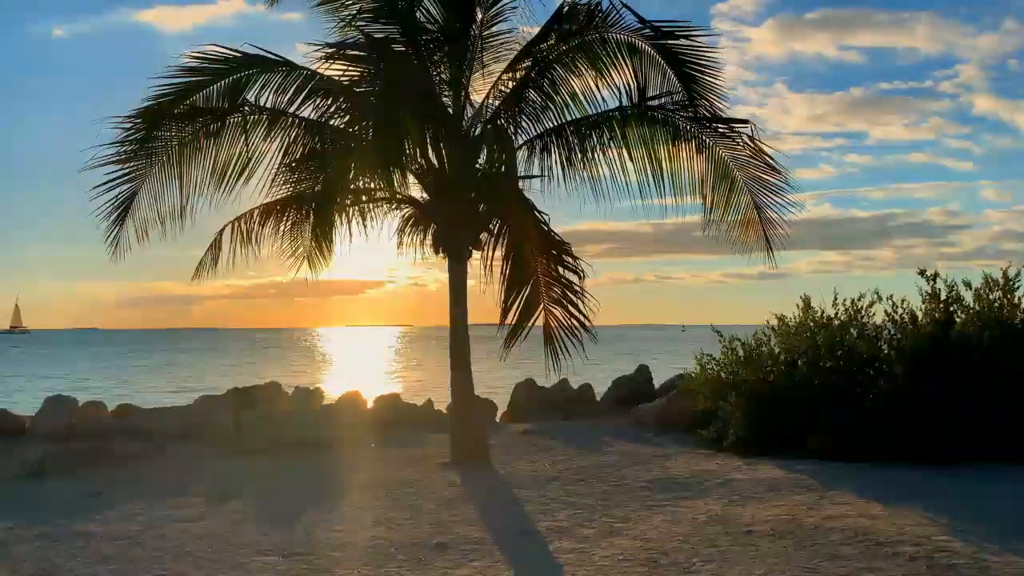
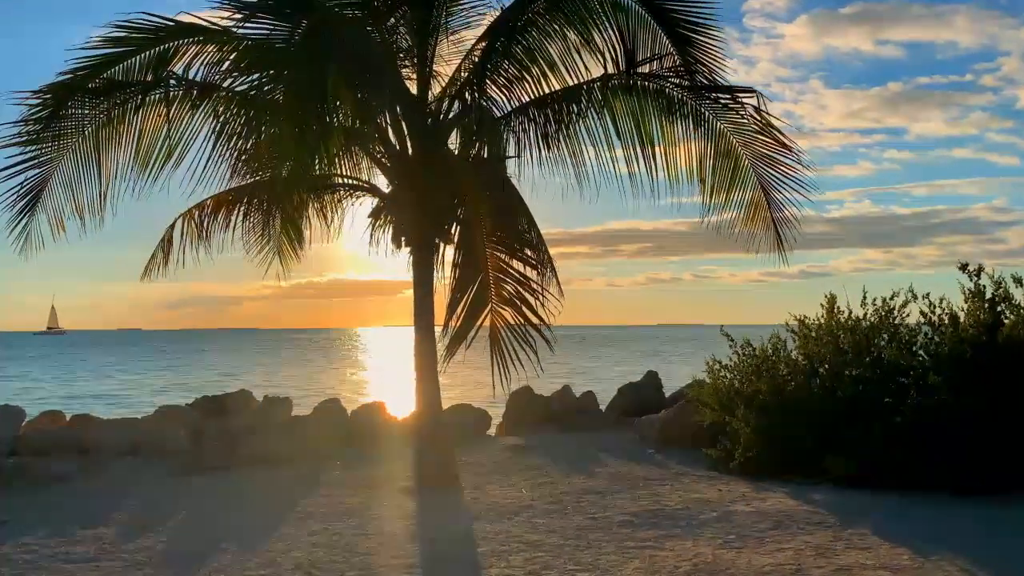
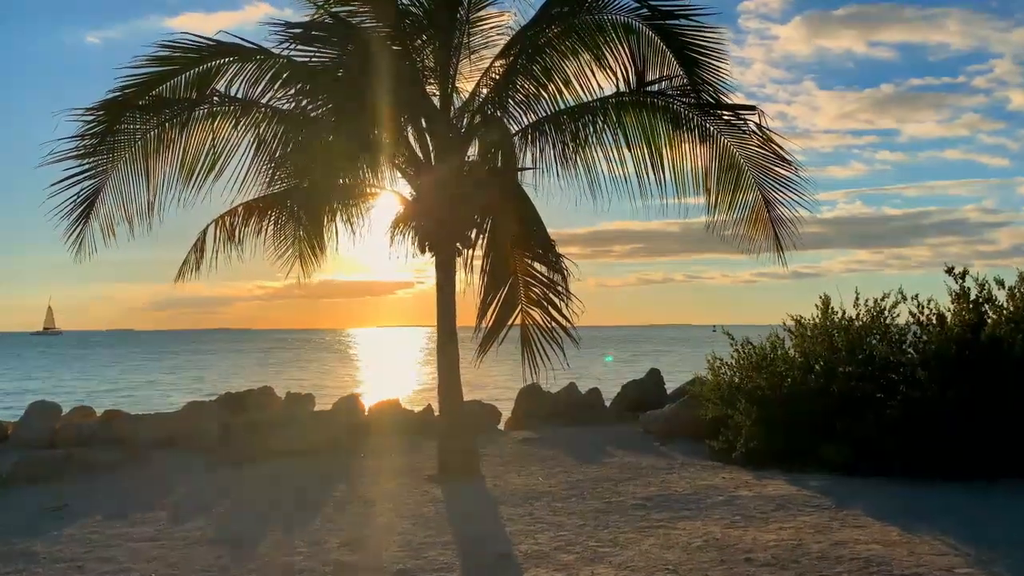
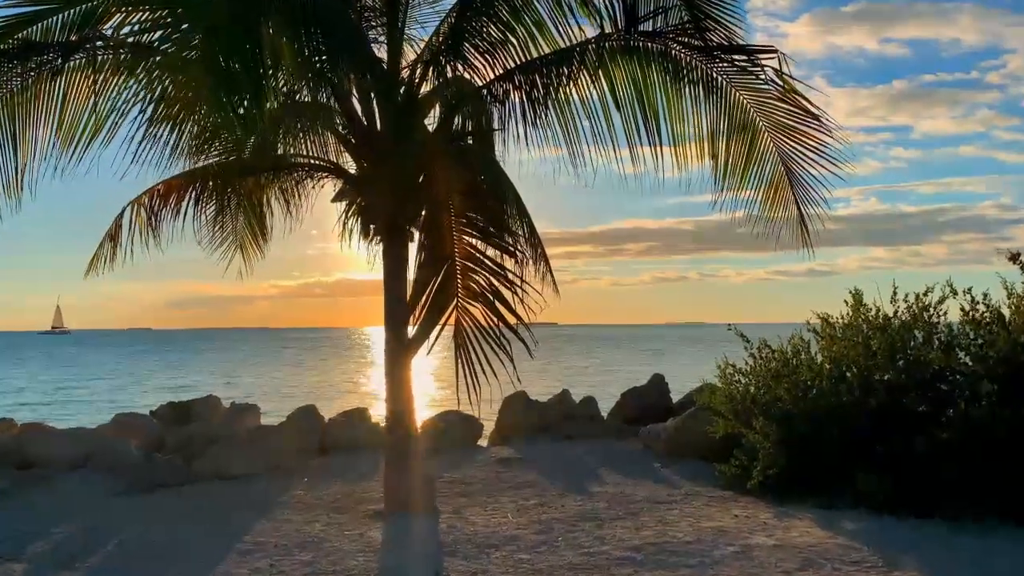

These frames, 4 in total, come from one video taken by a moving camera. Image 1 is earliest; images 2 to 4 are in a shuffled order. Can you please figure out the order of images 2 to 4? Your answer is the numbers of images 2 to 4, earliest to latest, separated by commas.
3, 2, 4
